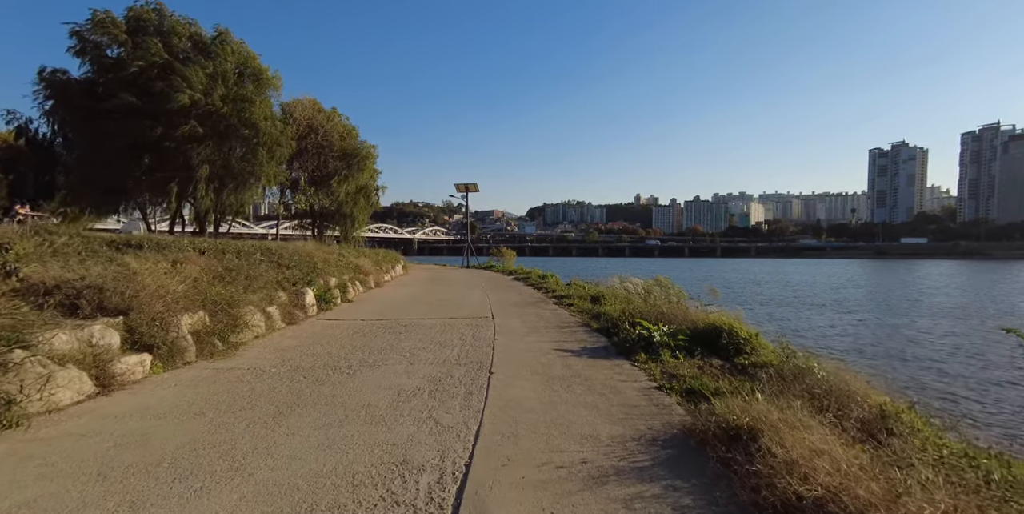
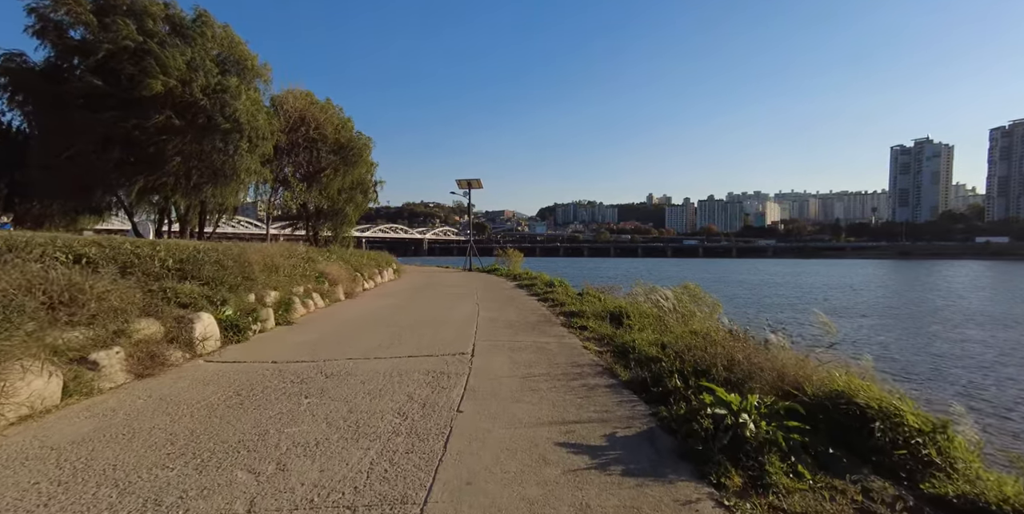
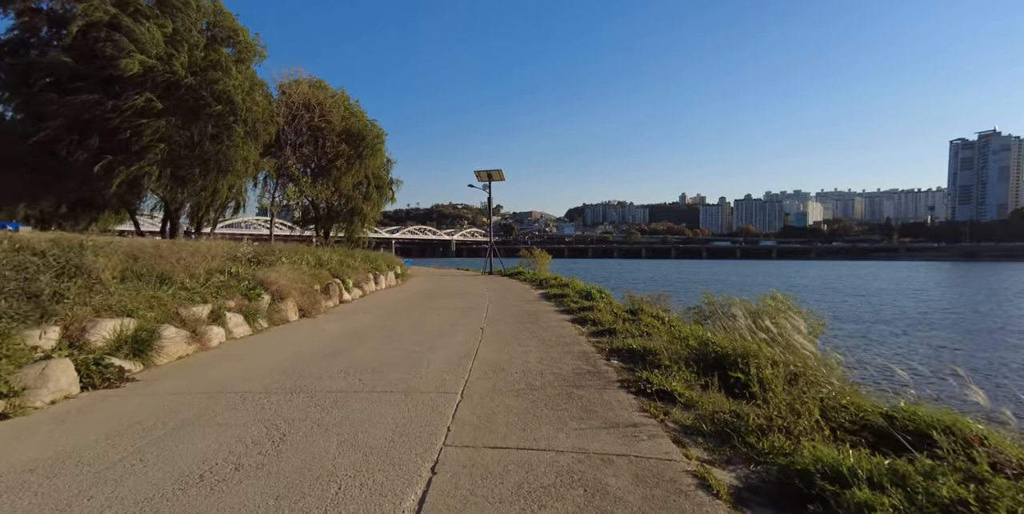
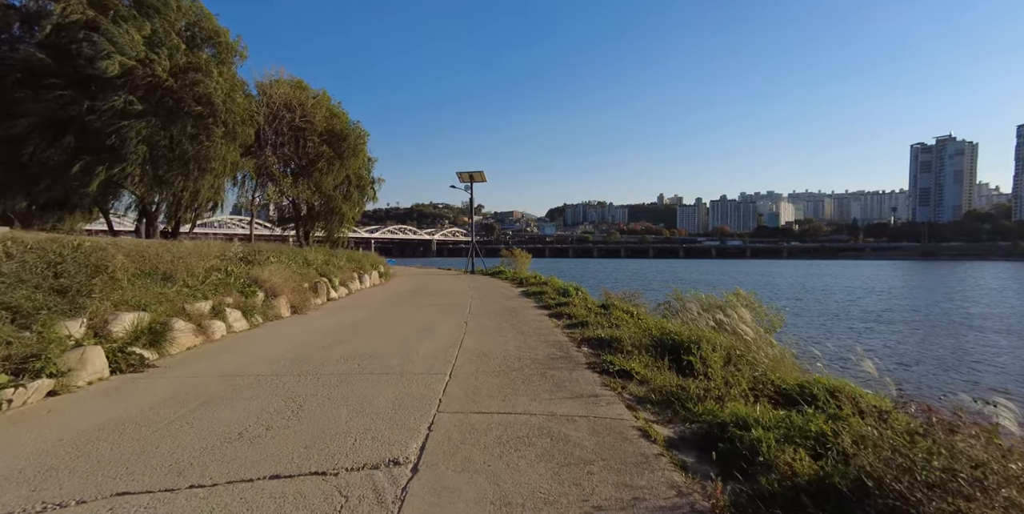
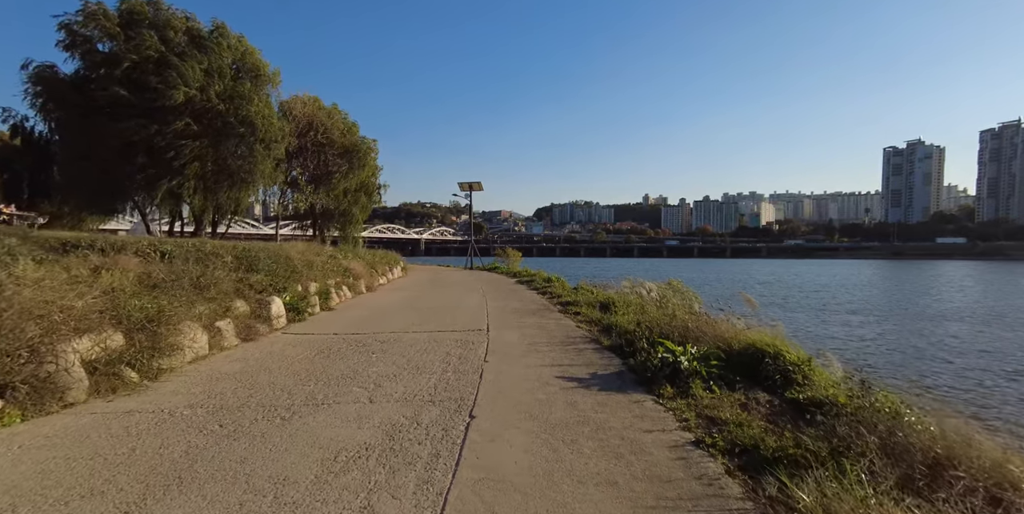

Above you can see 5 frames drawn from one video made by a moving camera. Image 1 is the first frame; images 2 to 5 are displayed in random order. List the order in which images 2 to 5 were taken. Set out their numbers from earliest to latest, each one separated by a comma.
5, 2, 4, 3
